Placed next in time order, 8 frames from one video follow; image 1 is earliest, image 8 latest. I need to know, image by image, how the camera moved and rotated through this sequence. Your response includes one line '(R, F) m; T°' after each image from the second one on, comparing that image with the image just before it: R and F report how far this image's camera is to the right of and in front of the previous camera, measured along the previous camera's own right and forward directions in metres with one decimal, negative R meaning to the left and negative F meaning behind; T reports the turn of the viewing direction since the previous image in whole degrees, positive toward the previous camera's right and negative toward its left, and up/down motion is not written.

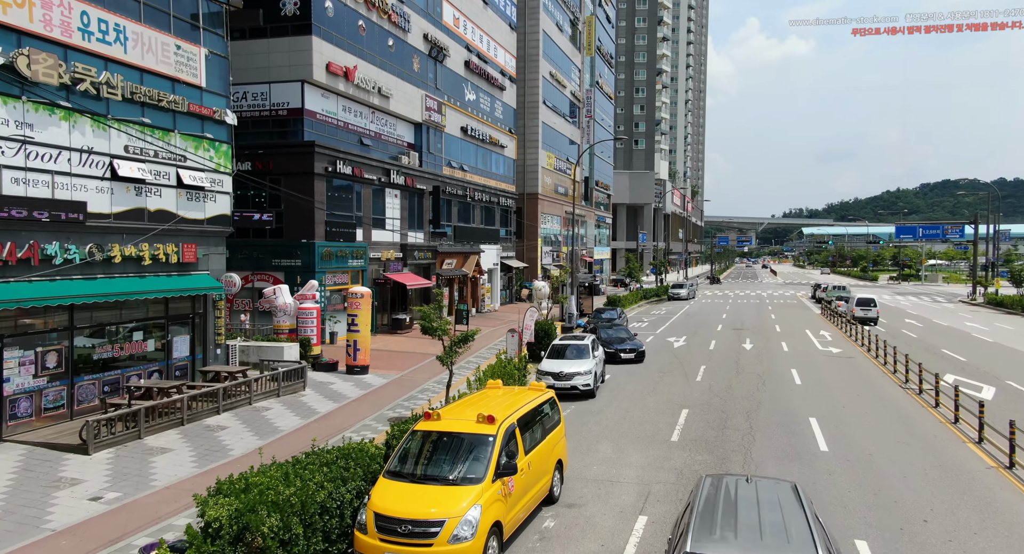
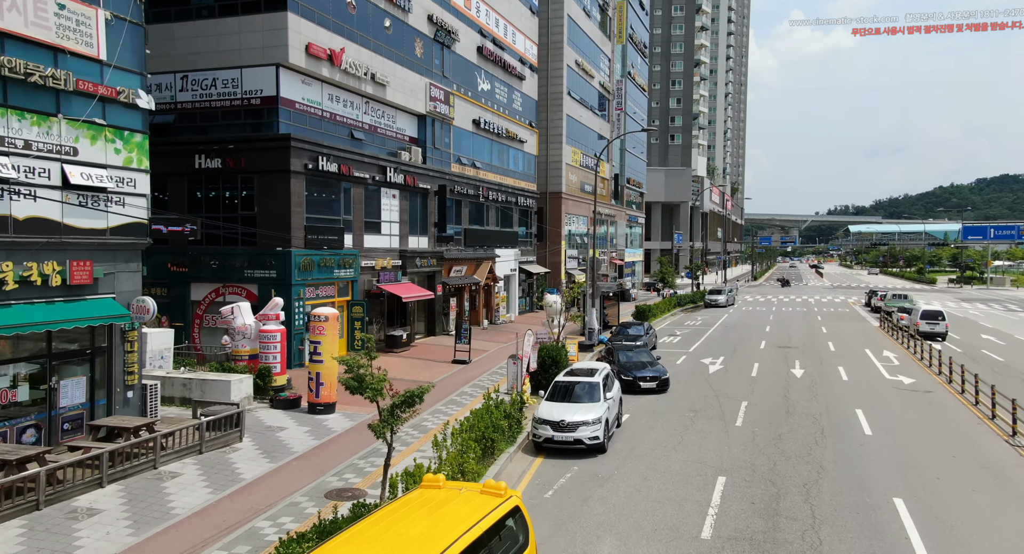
(+1.0, +4.1) m; -3°
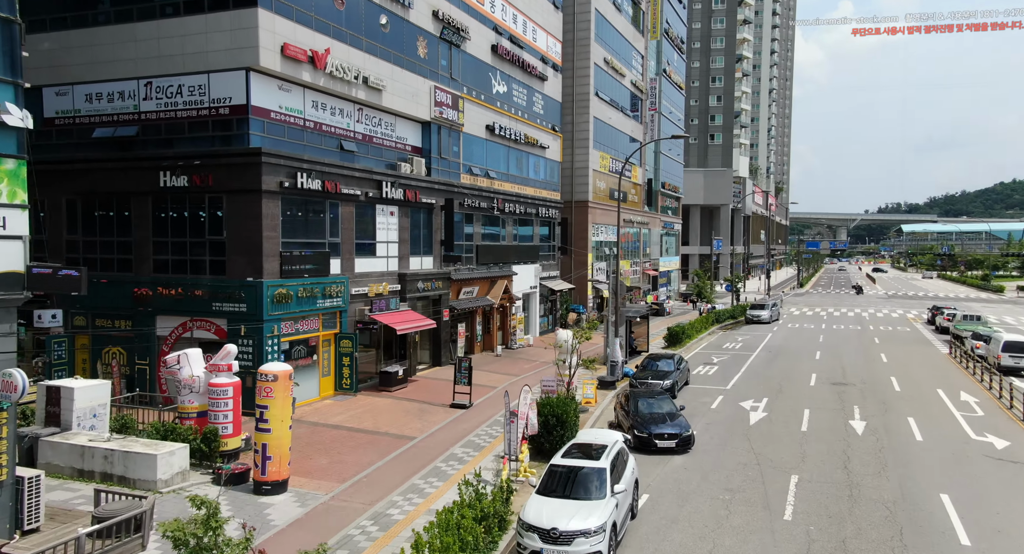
(+1.0, +3.6) m; -3°
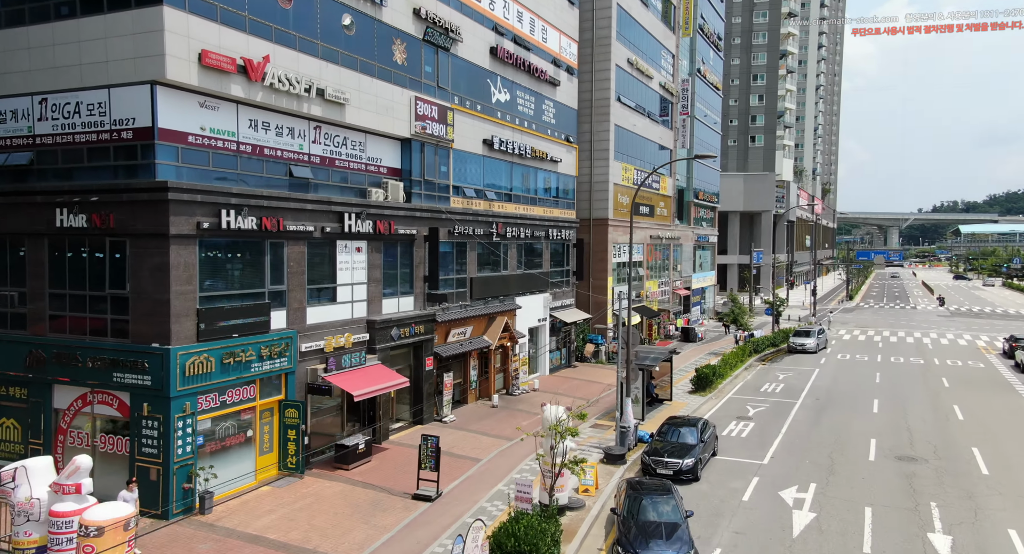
(+1.6, +4.8) m; -3°
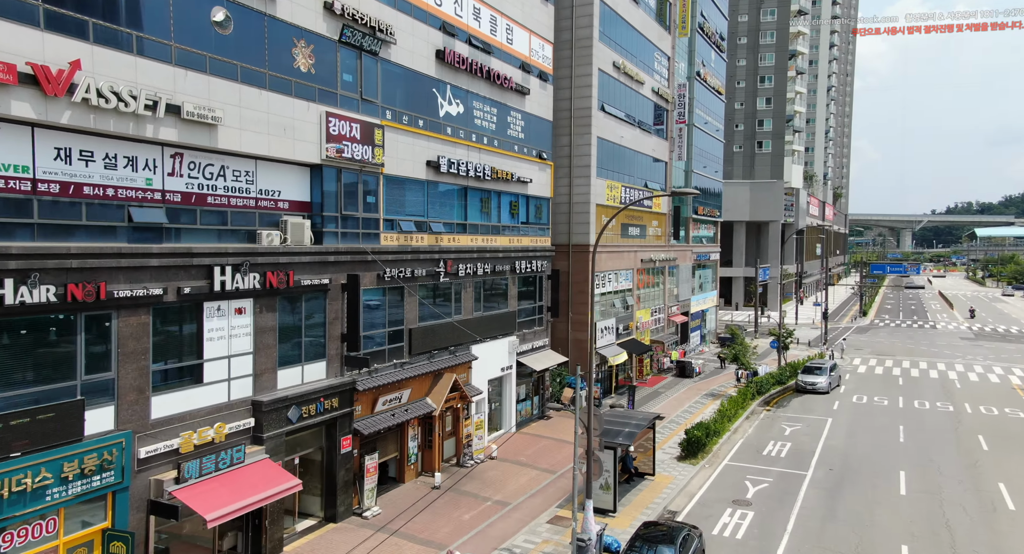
(+2.1, +5.3) m; -1°
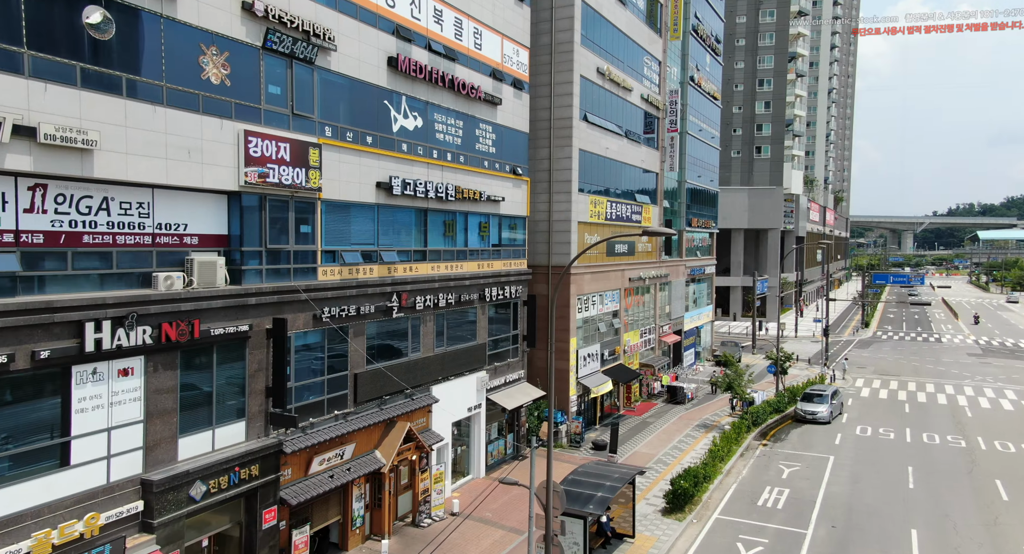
(+1.2, +3.0) m; 0°
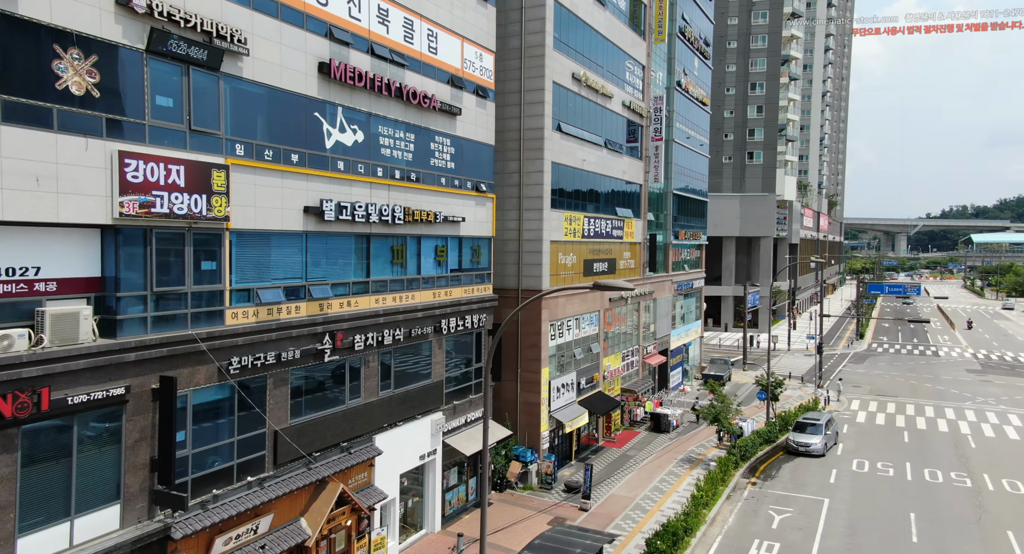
(+1.2, +3.0) m; 0°
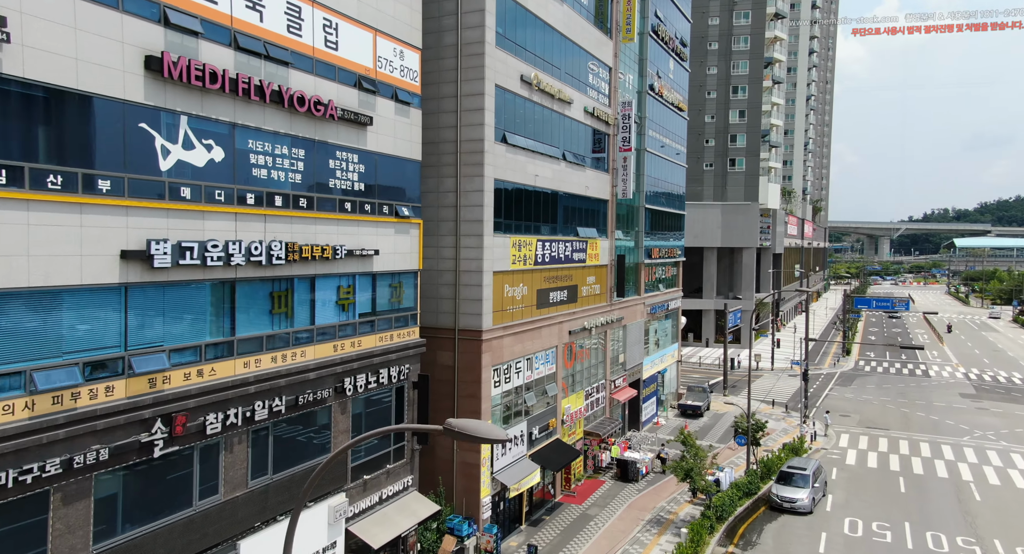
(+1.9, +5.0) m; +1°
